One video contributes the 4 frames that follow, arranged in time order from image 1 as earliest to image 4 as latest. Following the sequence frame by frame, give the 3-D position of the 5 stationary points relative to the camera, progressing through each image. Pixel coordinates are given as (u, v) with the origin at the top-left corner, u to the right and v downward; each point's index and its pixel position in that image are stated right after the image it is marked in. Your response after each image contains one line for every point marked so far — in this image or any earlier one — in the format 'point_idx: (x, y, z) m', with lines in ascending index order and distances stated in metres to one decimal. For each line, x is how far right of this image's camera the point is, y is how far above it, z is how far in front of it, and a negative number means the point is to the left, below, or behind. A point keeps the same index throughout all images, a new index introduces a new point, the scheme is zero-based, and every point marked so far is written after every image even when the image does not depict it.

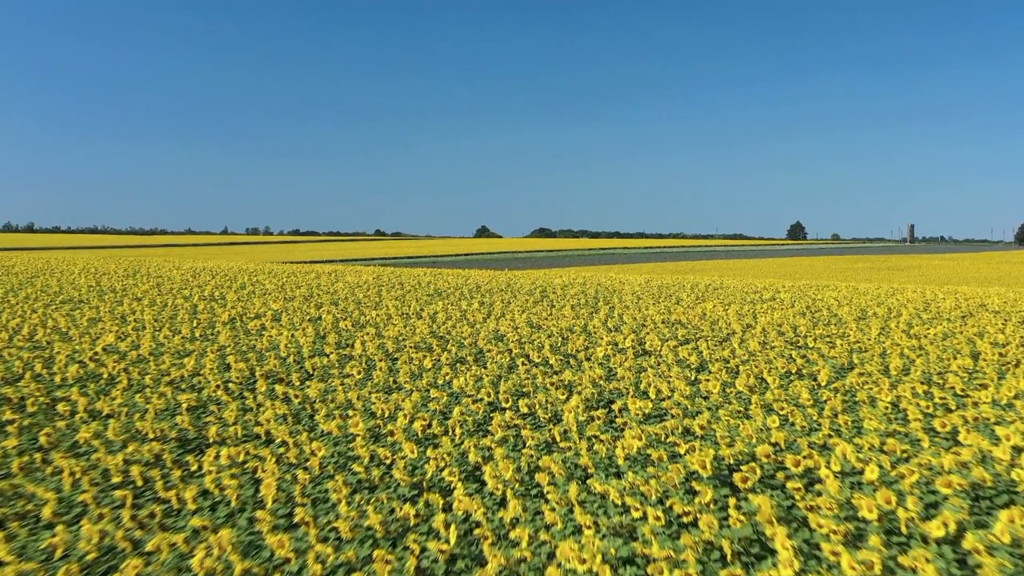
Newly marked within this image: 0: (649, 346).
0: (+2.0, -0.8, +8.4) m
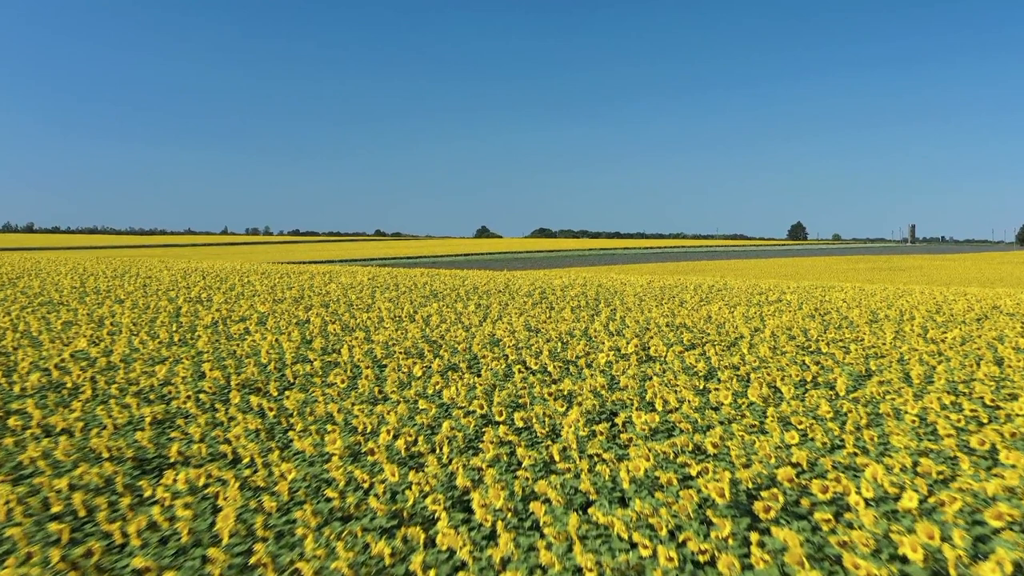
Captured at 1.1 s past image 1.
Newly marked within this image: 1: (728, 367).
0: (+1.9, -0.9, +8.0) m
1: (+2.7, -1.0, +7.2) m
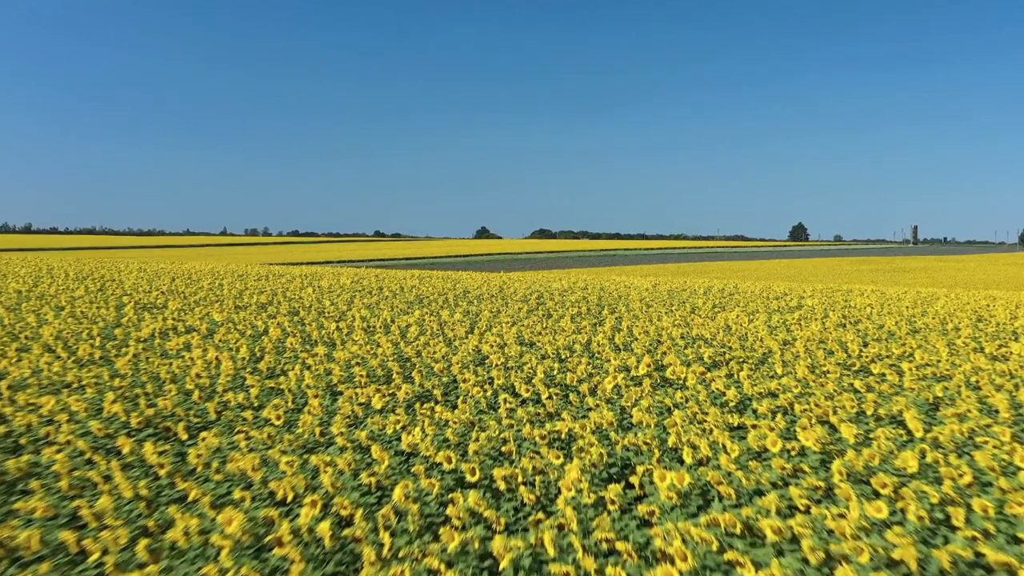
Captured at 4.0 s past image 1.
0: (+1.8, -1.0, +6.6) m
1: (+2.5, -1.1, +5.8) m
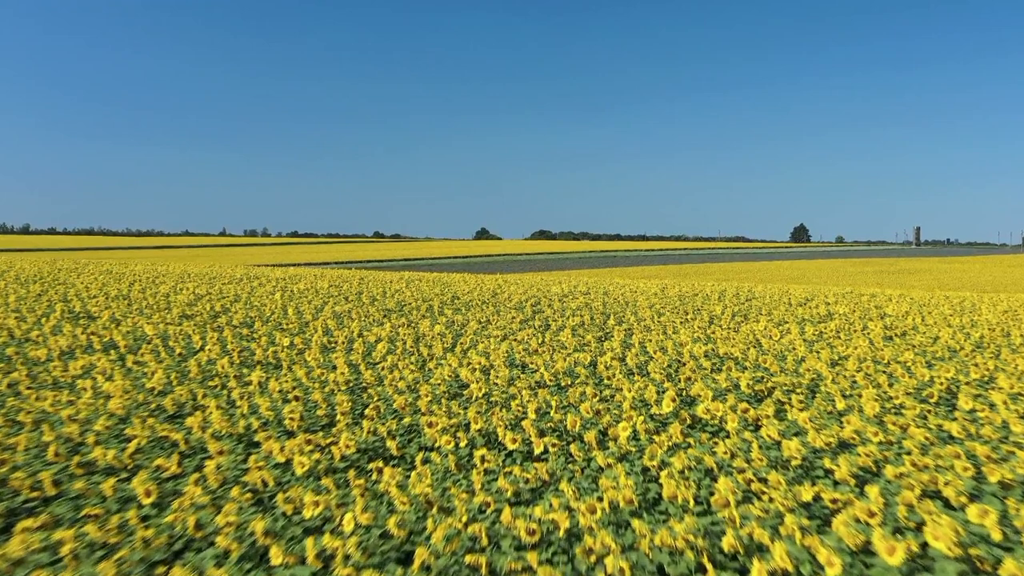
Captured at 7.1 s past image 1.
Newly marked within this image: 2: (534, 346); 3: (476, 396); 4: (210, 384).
0: (+1.7, -1.1, +5.0) m
1: (+2.4, -1.2, +4.3) m
2: (+0.3, -0.8, +7.7) m
3: (-0.3, -1.0, +5.4) m
4: (-2.9, -0.9, +5.7) m
